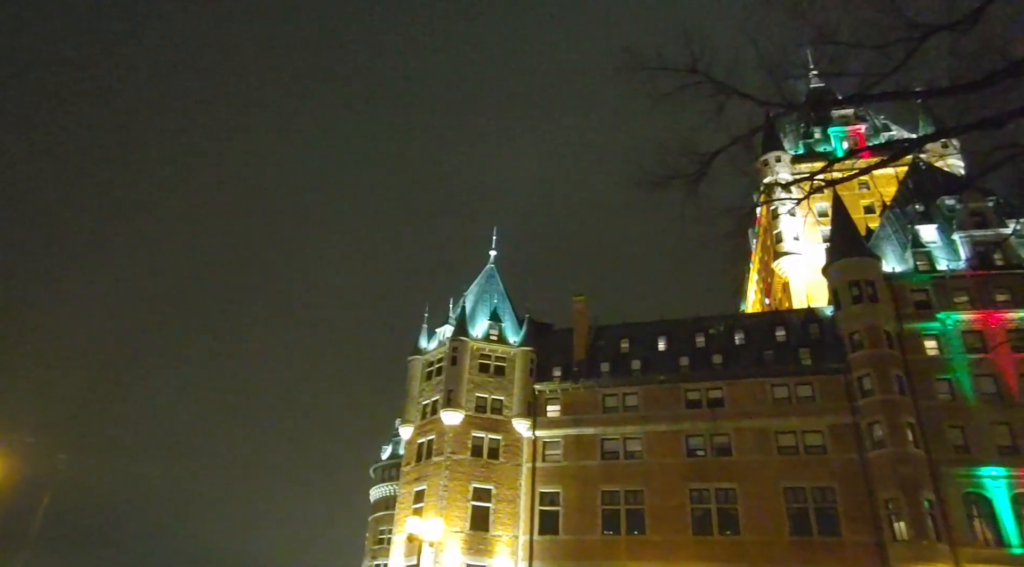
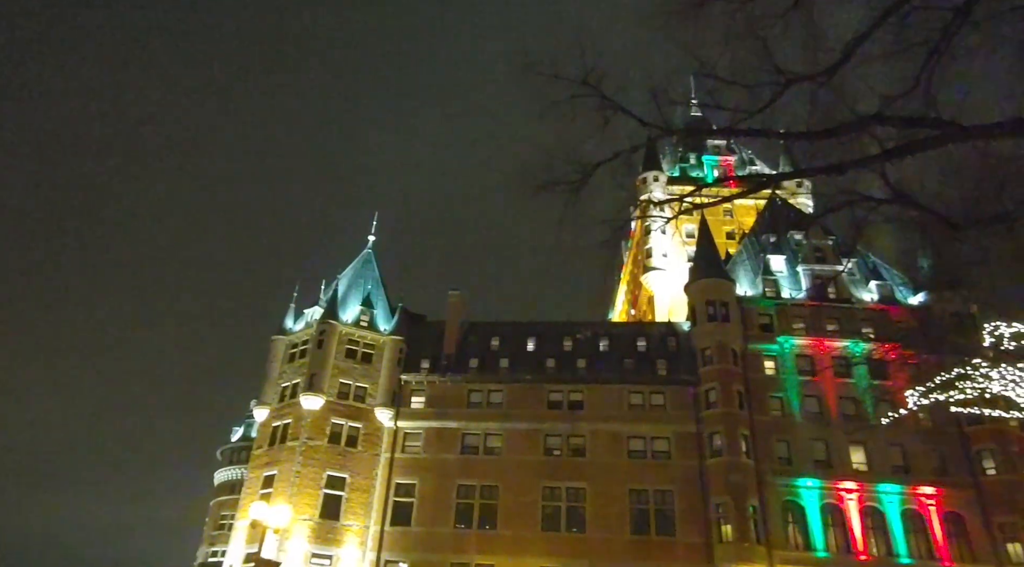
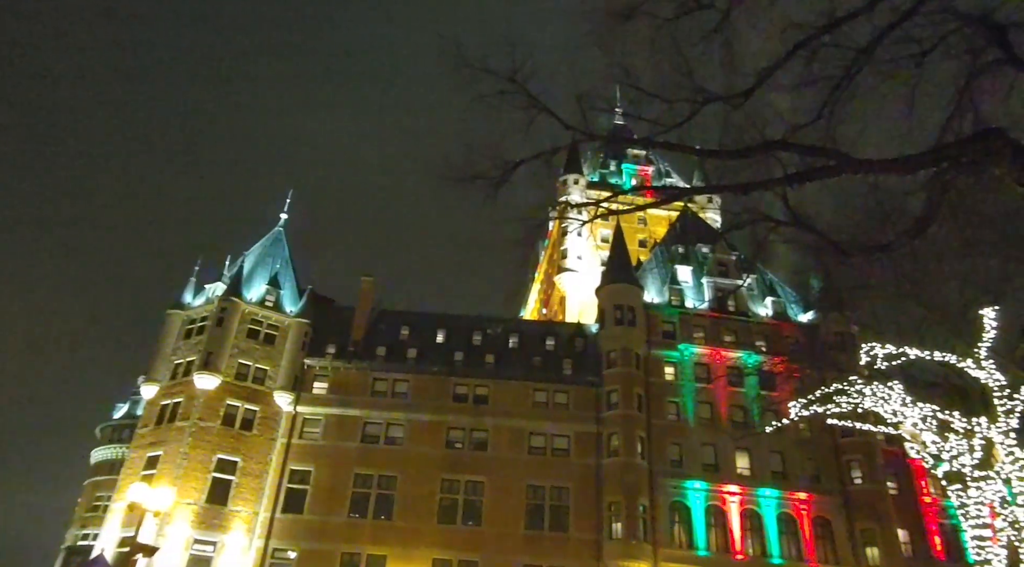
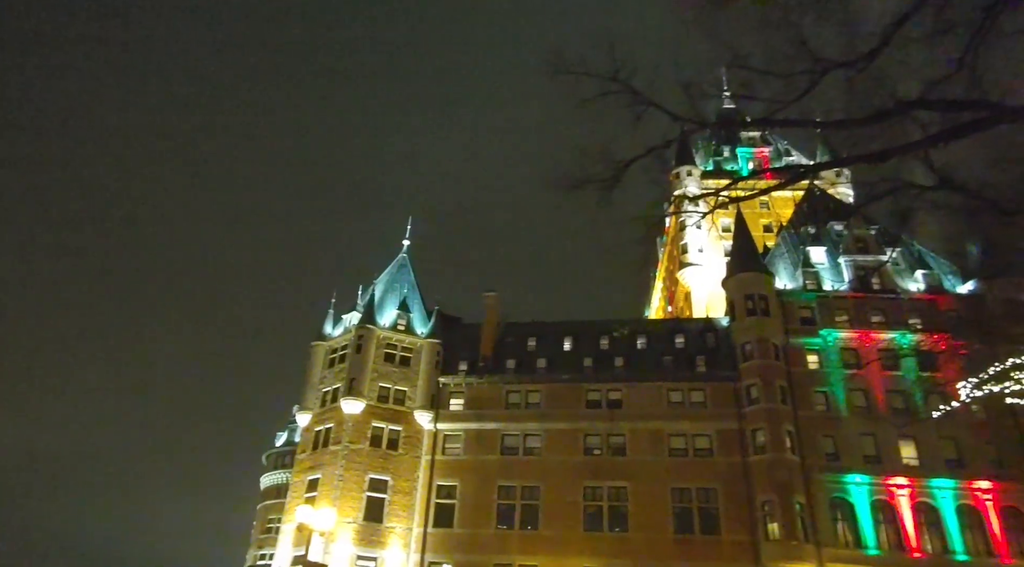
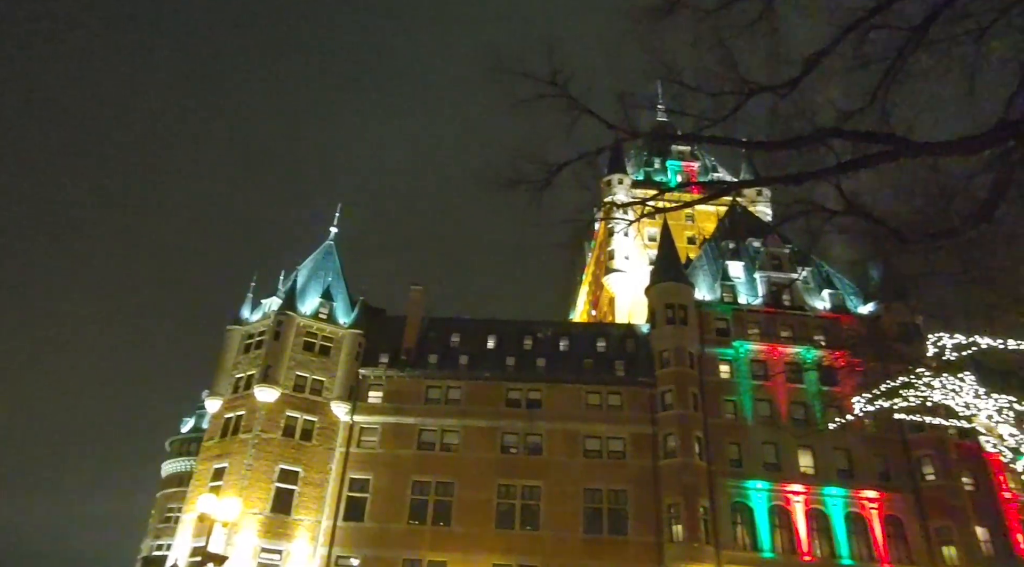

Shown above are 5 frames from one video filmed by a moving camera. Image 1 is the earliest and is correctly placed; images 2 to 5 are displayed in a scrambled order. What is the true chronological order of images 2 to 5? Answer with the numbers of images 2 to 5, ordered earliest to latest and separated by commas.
4, 2, 5, 3
